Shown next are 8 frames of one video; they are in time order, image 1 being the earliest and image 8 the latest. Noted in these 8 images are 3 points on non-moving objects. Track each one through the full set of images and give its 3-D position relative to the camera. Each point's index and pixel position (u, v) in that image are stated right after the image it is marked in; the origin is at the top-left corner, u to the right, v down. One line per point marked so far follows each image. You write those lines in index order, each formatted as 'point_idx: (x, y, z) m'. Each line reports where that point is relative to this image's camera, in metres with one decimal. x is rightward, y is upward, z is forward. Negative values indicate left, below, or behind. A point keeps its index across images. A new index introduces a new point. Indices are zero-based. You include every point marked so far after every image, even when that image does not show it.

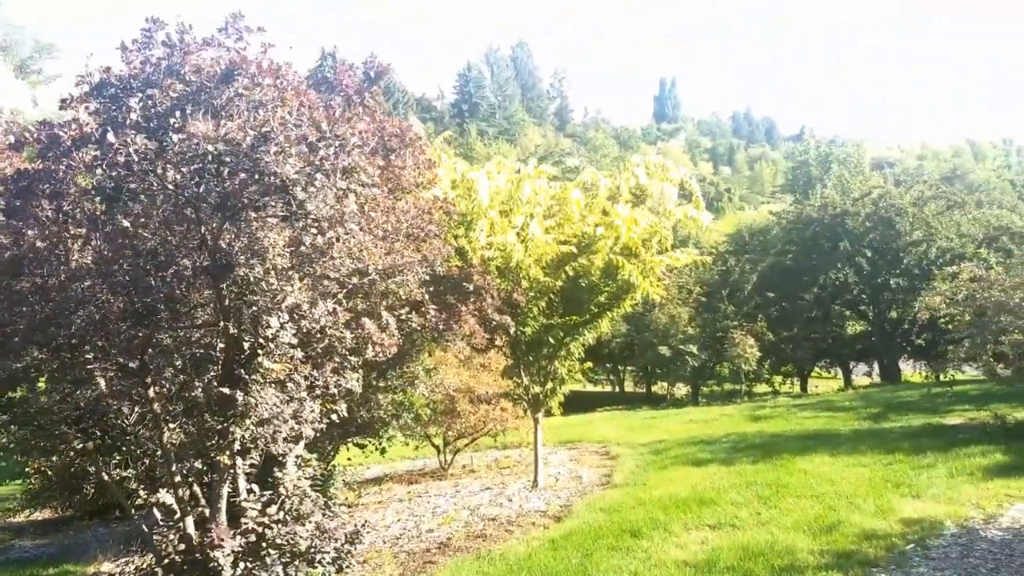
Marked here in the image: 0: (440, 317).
0: (-1.0, -0.4, +9.2) m
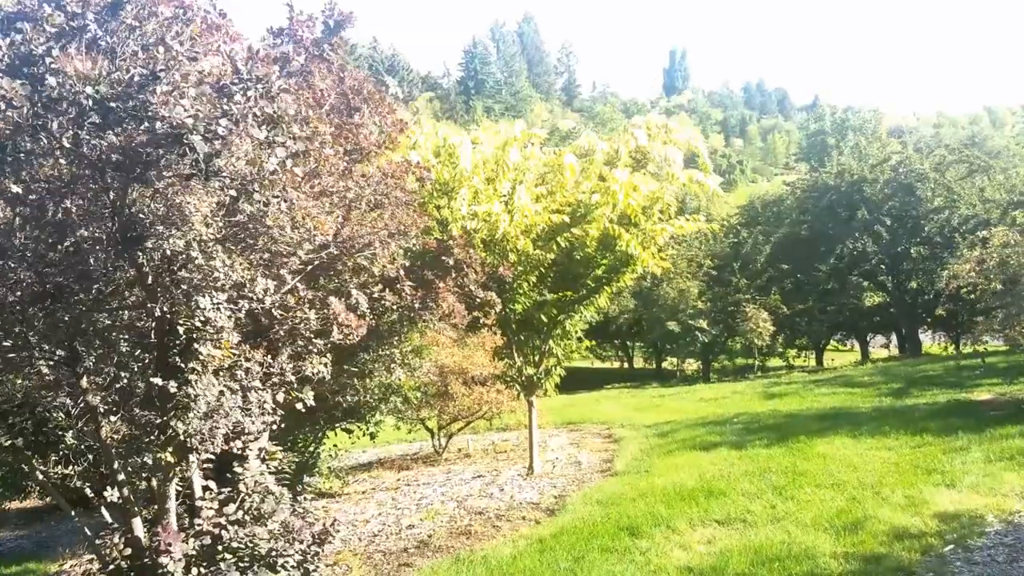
0: (-1.1, -0.1, +8.4) m
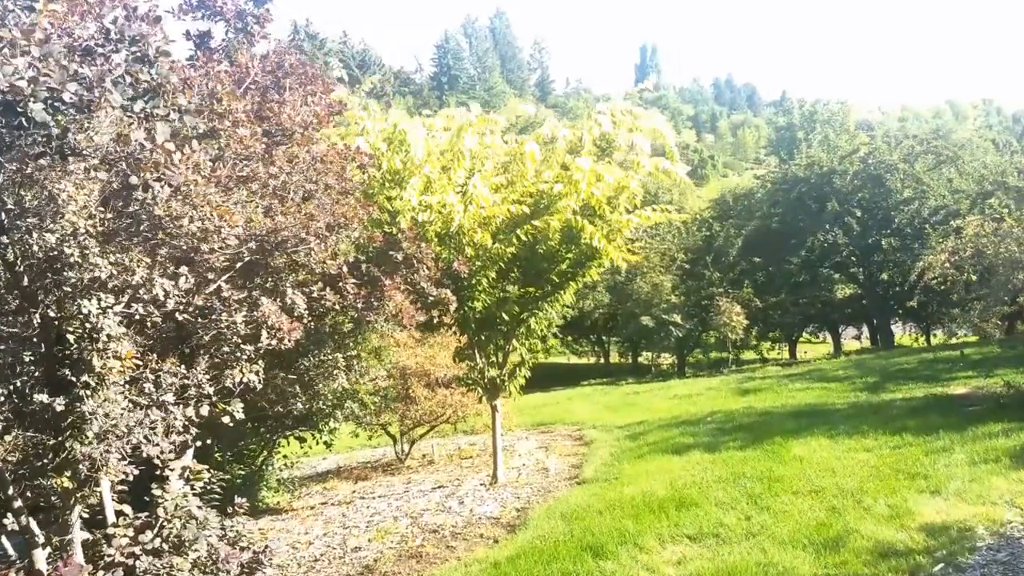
0: (-1.6, -0.1, +7.7) m
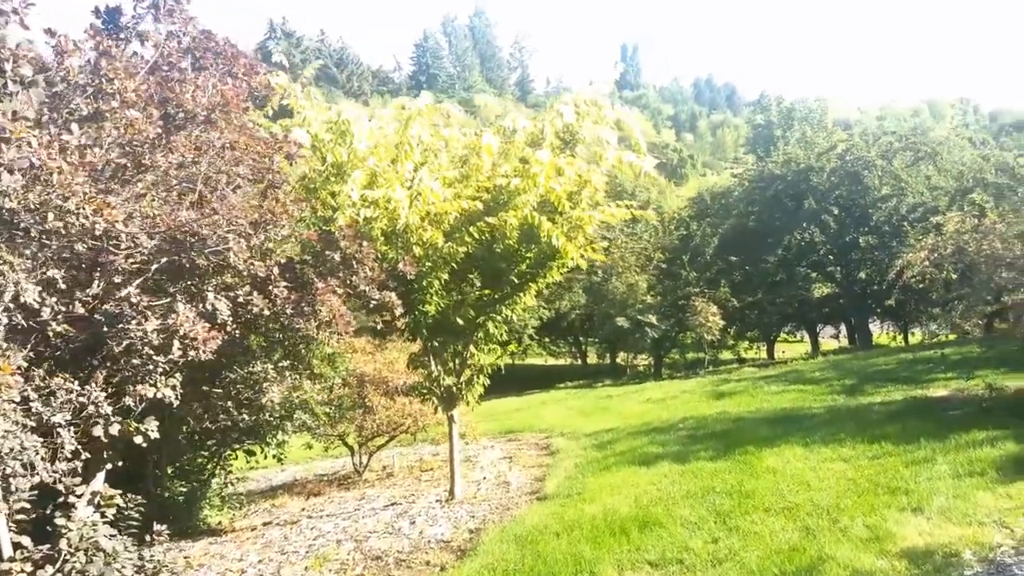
0: (-2.1, -0.1, +7.0) m
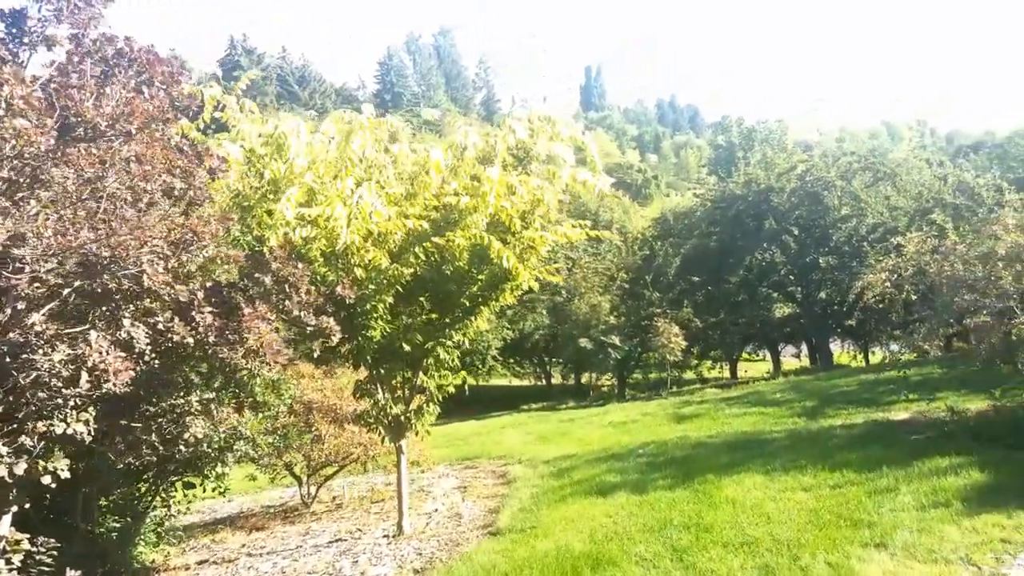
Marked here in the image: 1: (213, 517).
0: (-2.6, -0.3, +6.5) m
1: (-5.6, -4.3, +13.5) m
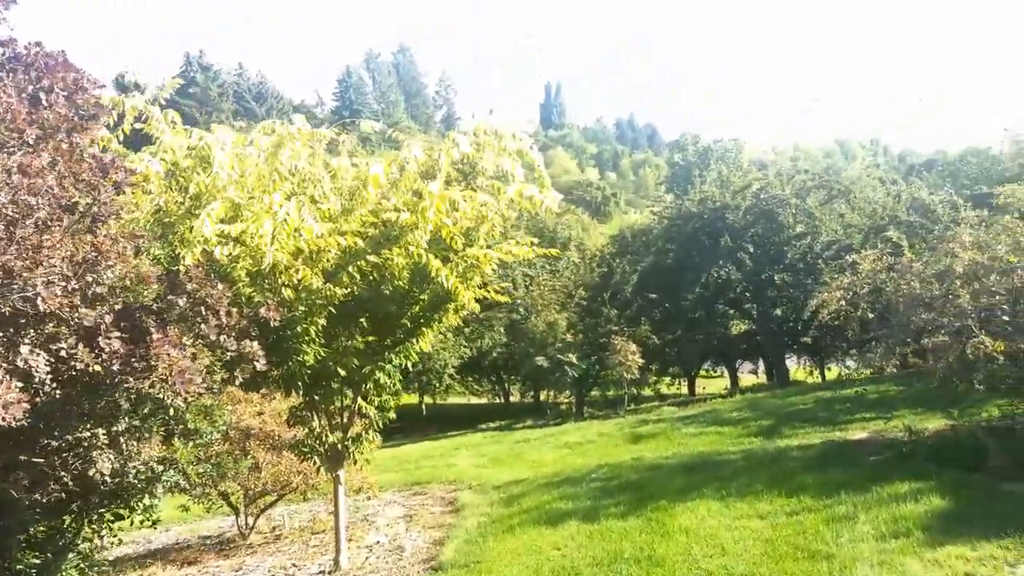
0: (-3.1, -0.5, +5.9) m
1: (-6.4, -4.6, +12.6) m
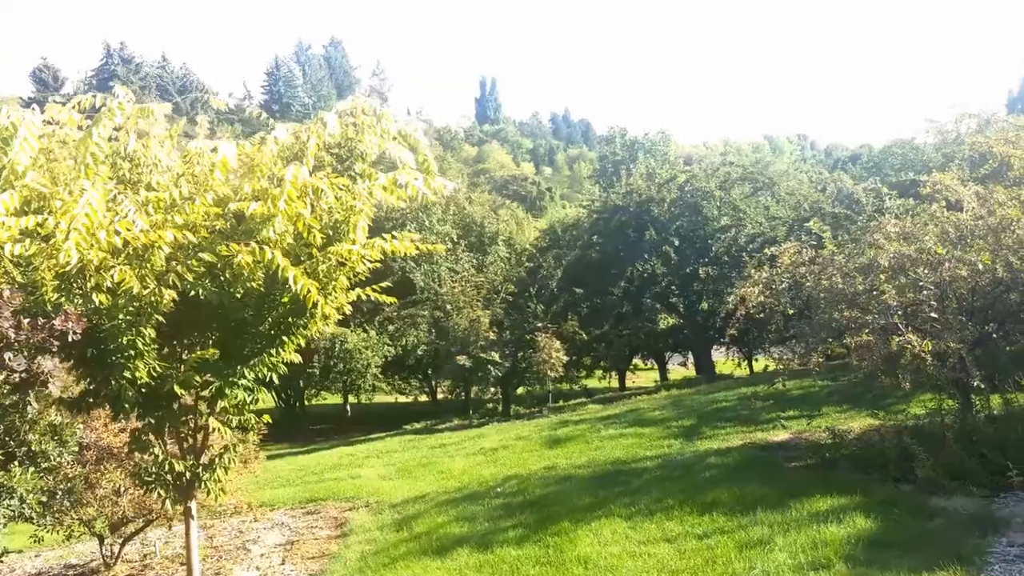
0: (-4.1, -0.5, +4.5) m
1: (-8.0, -4.6, +11.0) m
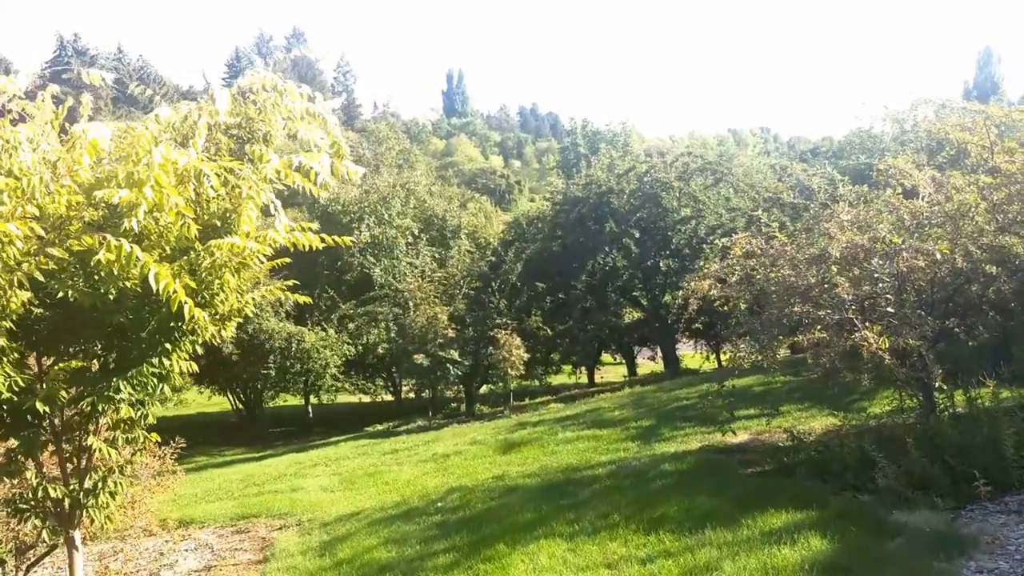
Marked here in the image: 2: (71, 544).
0: (-4.7, -0.6, +3.6) m
1: (-8.7, -4.7, +10.0) m
2: (-4.1, -2.4, +6.7) m
